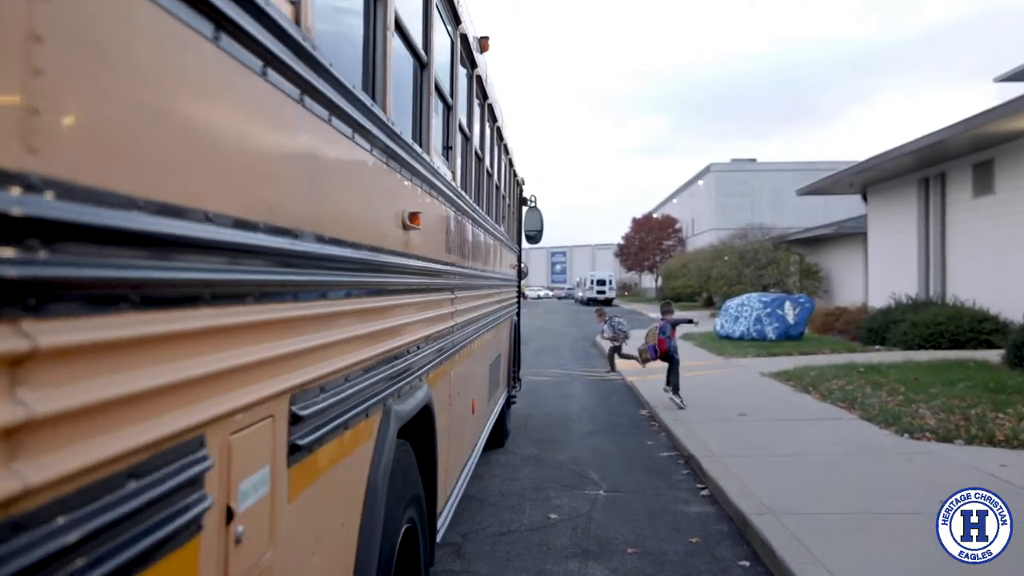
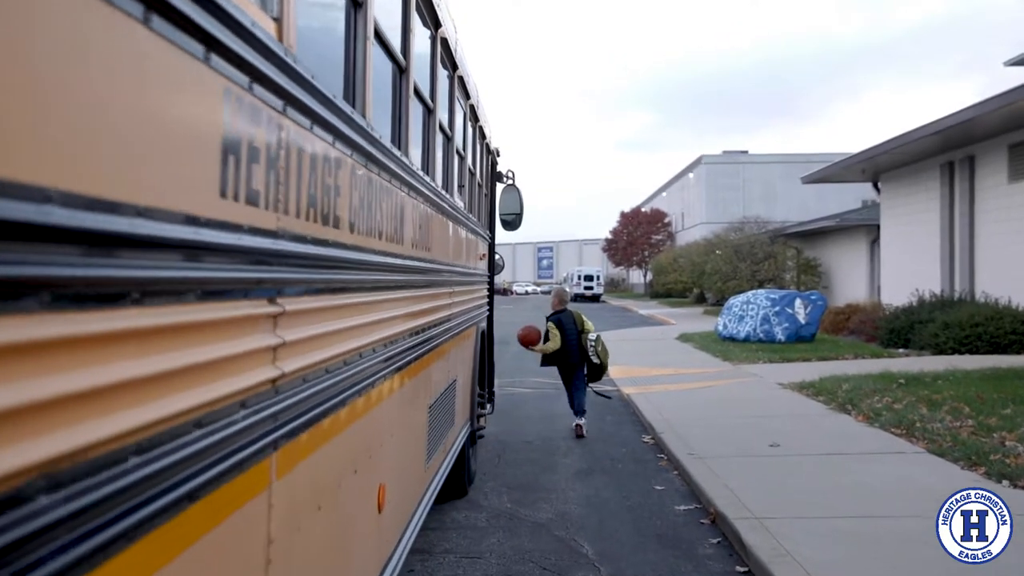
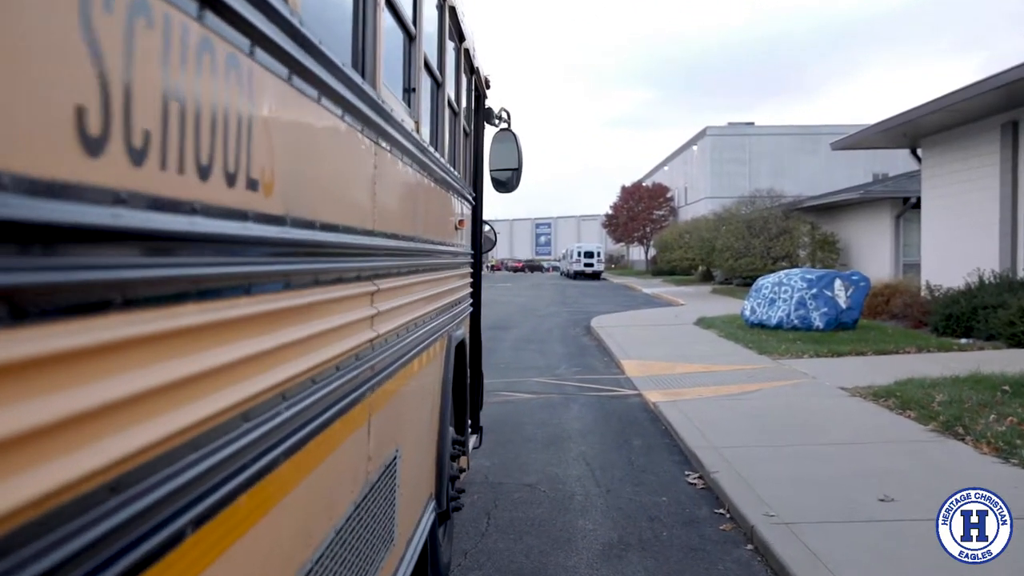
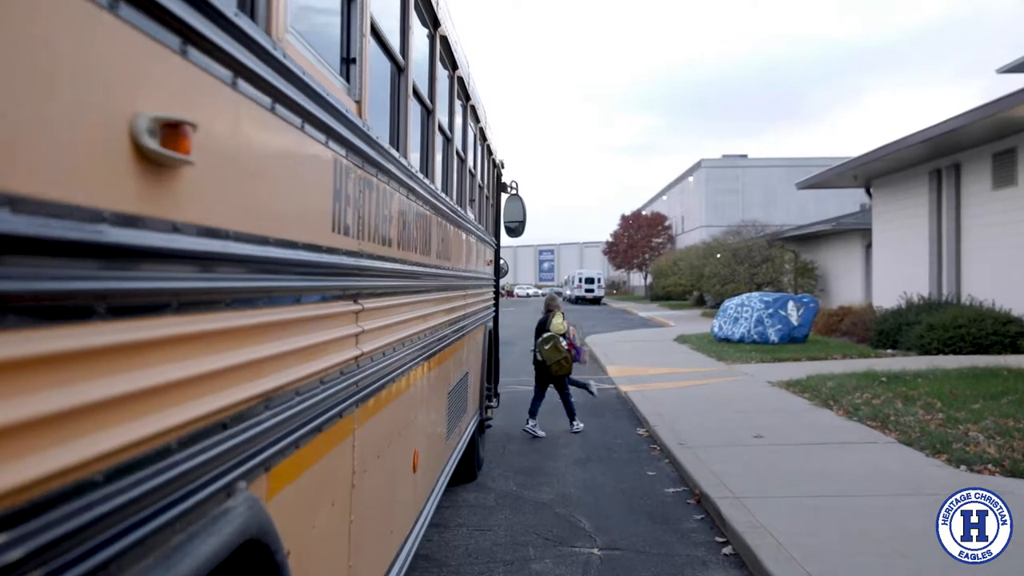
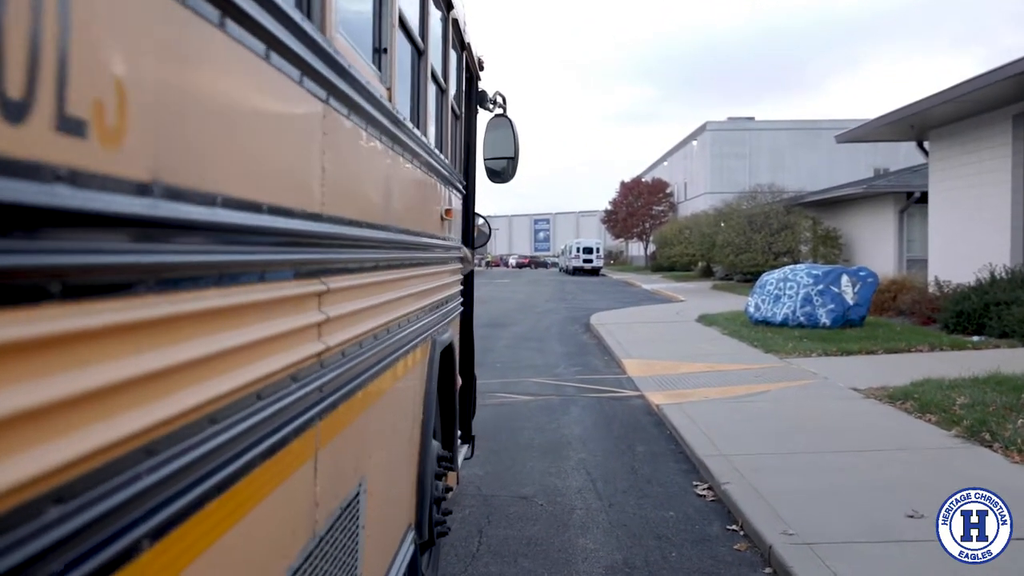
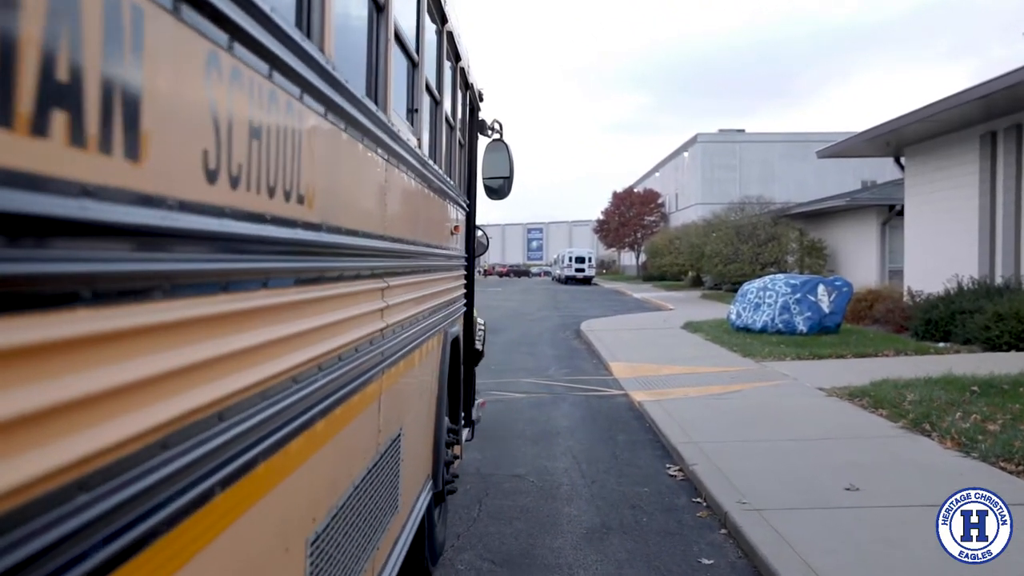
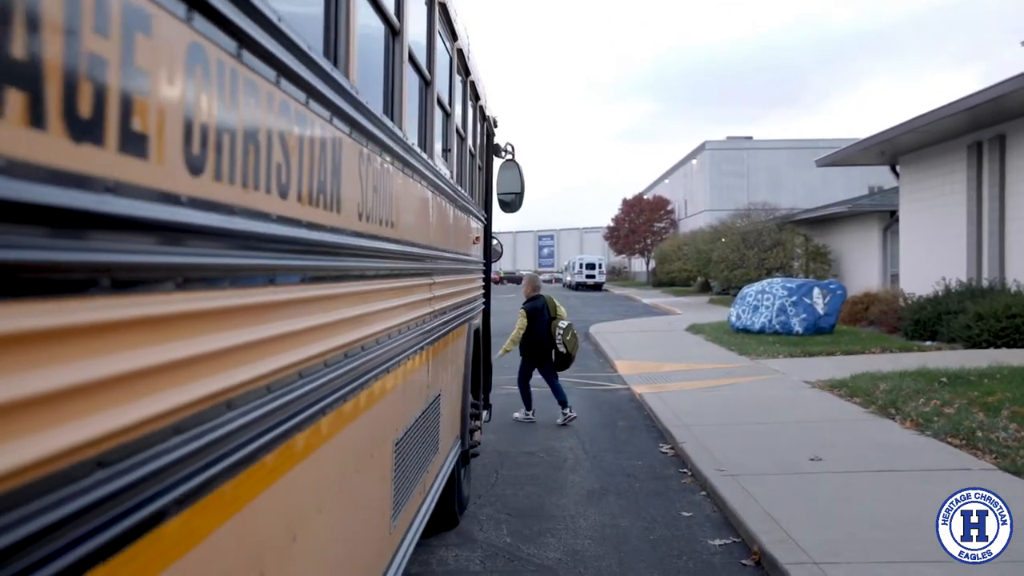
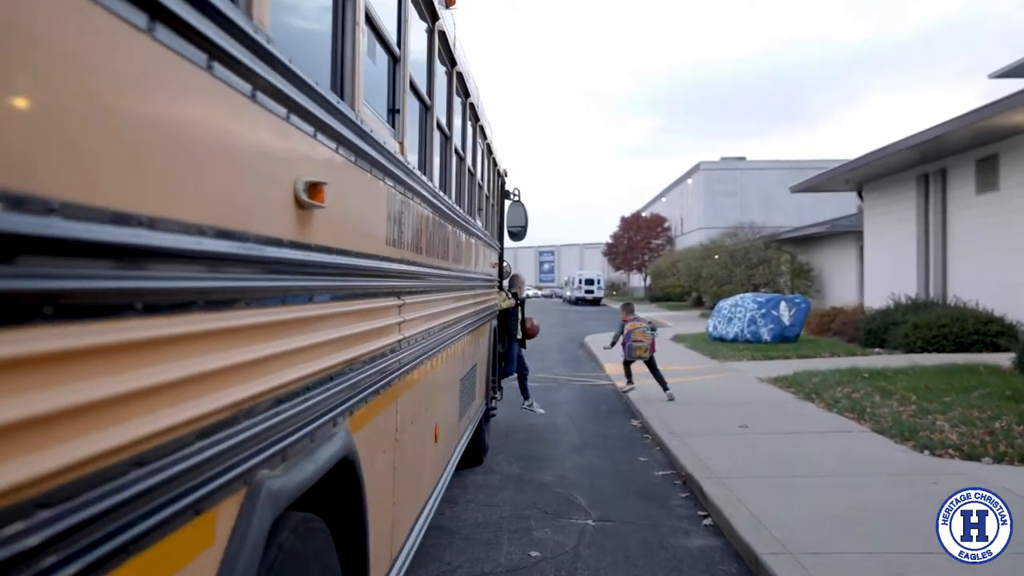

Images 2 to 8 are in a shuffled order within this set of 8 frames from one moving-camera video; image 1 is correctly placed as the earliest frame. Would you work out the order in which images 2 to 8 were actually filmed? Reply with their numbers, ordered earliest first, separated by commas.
8, 4, 2, 7, 6, 3, 5
